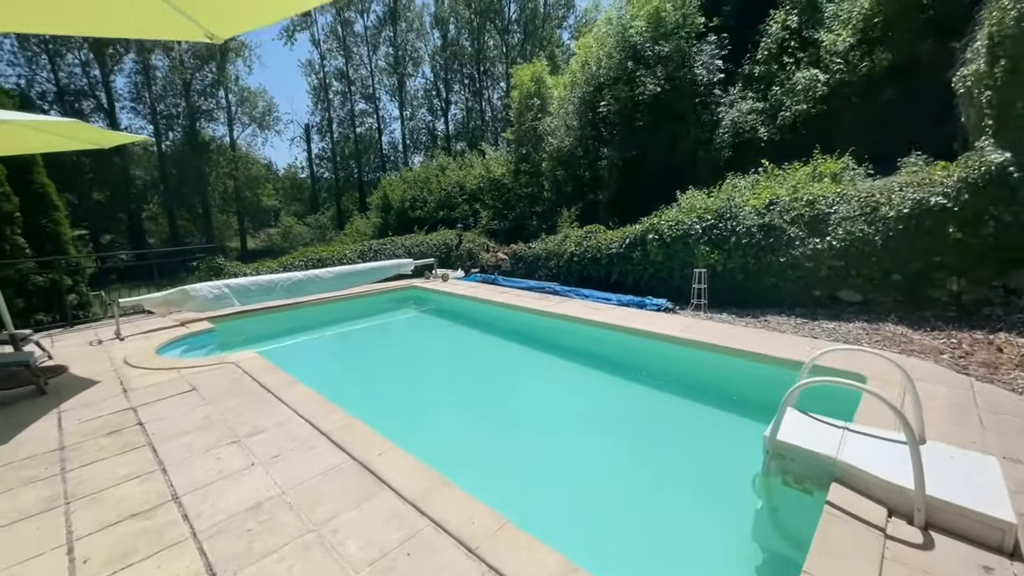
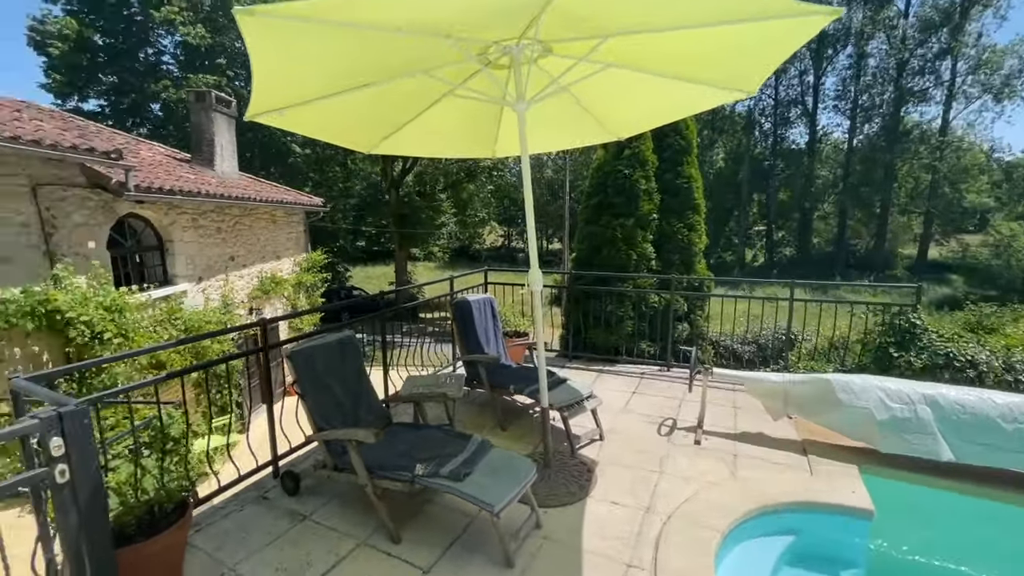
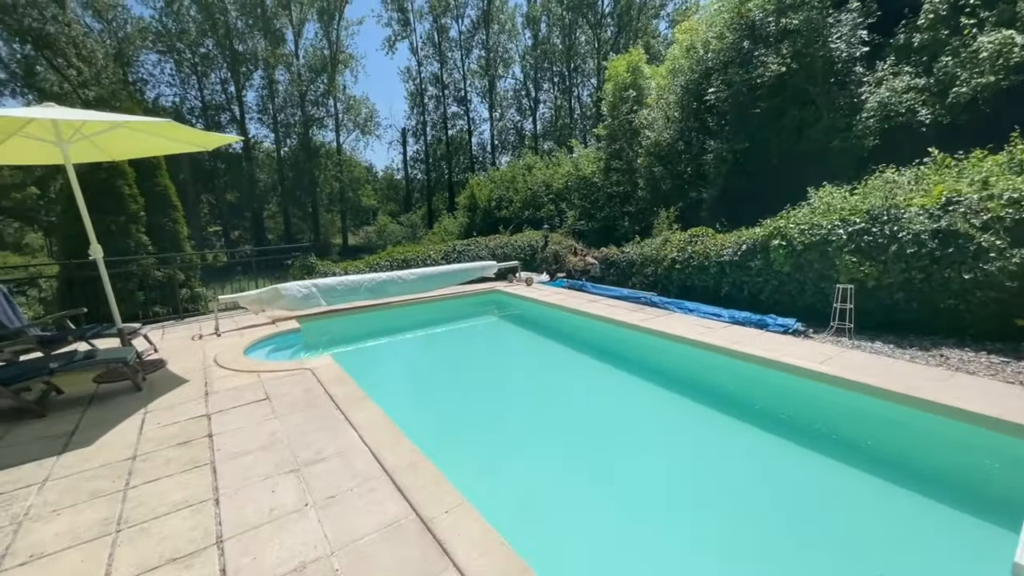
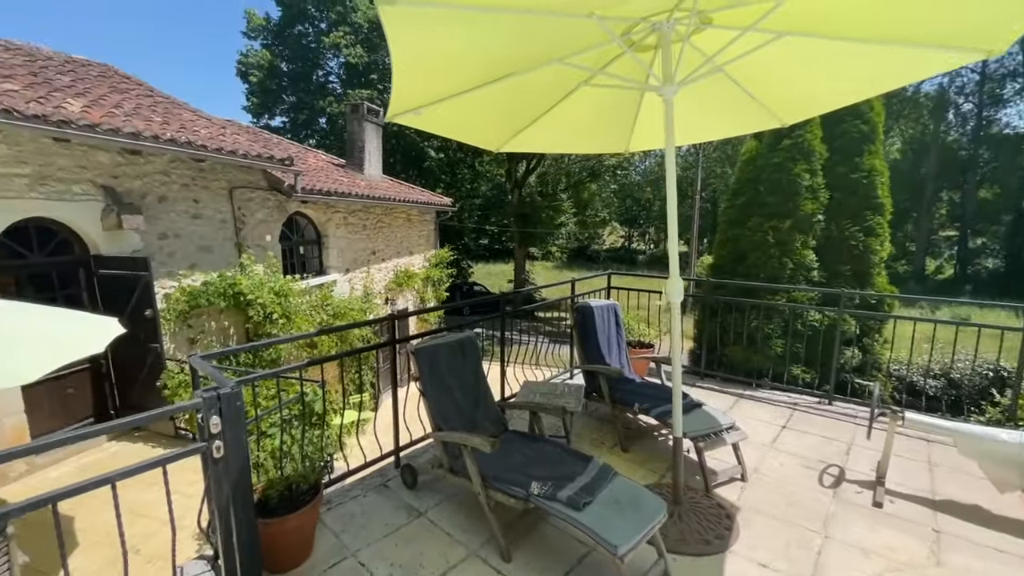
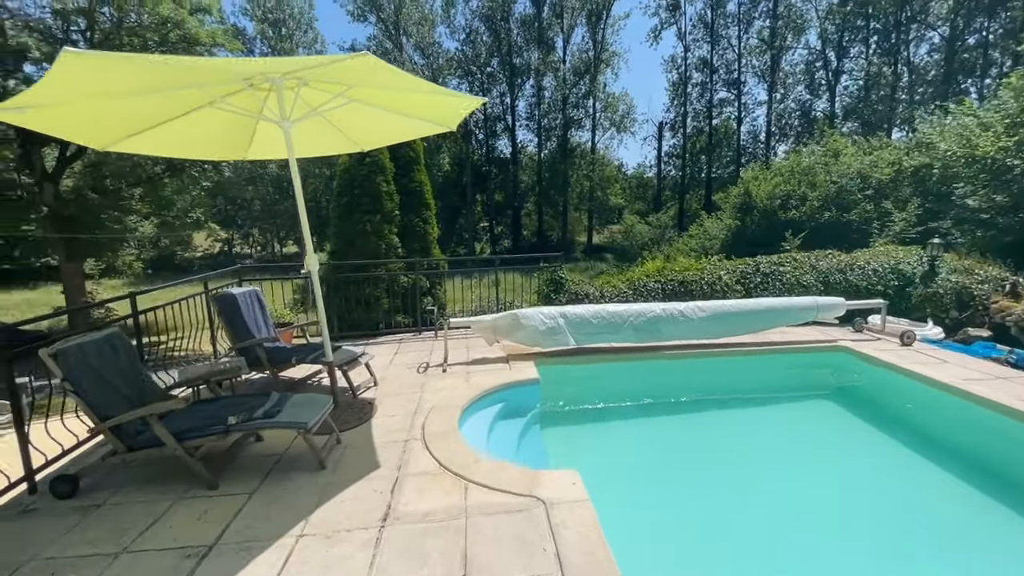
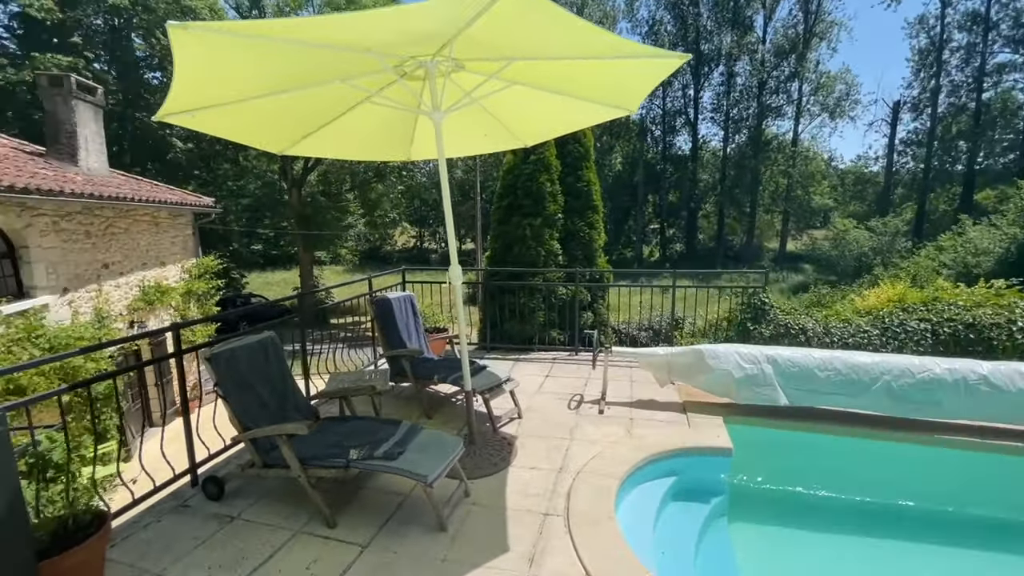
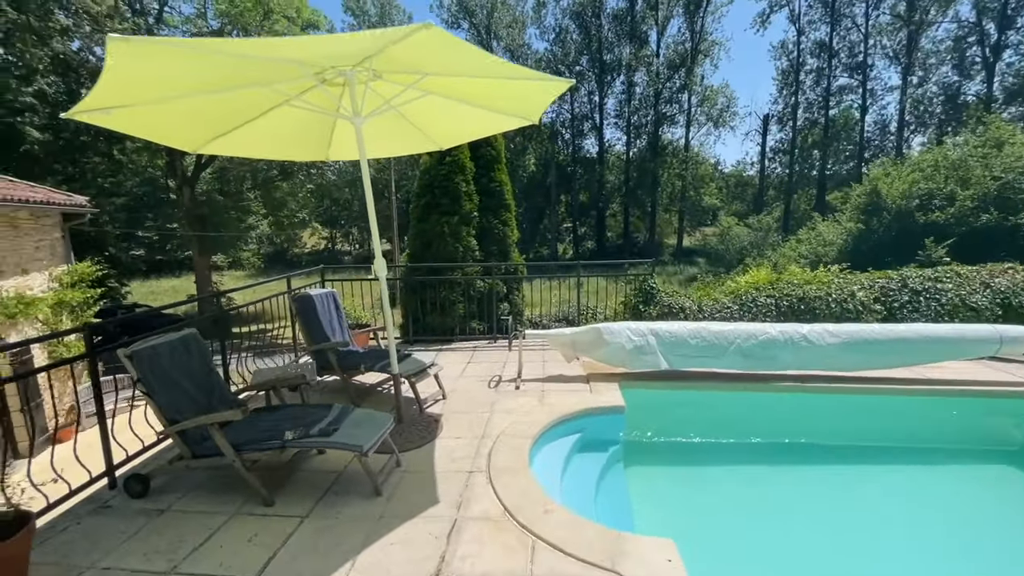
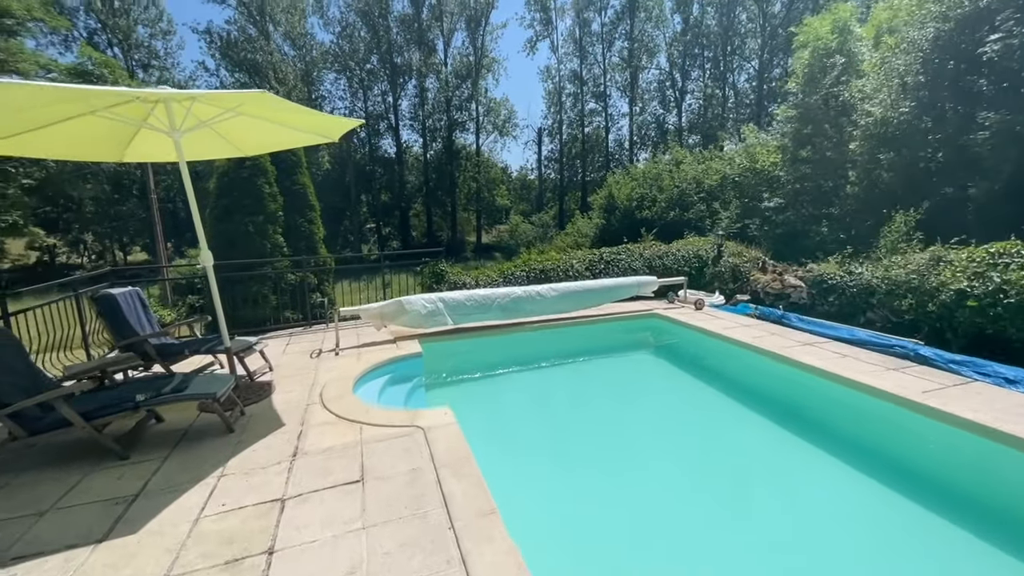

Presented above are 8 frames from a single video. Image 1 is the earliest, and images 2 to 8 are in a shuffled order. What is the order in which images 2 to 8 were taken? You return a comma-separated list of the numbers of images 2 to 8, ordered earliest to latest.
3, 8, 5, 7, 6, 2, 4
